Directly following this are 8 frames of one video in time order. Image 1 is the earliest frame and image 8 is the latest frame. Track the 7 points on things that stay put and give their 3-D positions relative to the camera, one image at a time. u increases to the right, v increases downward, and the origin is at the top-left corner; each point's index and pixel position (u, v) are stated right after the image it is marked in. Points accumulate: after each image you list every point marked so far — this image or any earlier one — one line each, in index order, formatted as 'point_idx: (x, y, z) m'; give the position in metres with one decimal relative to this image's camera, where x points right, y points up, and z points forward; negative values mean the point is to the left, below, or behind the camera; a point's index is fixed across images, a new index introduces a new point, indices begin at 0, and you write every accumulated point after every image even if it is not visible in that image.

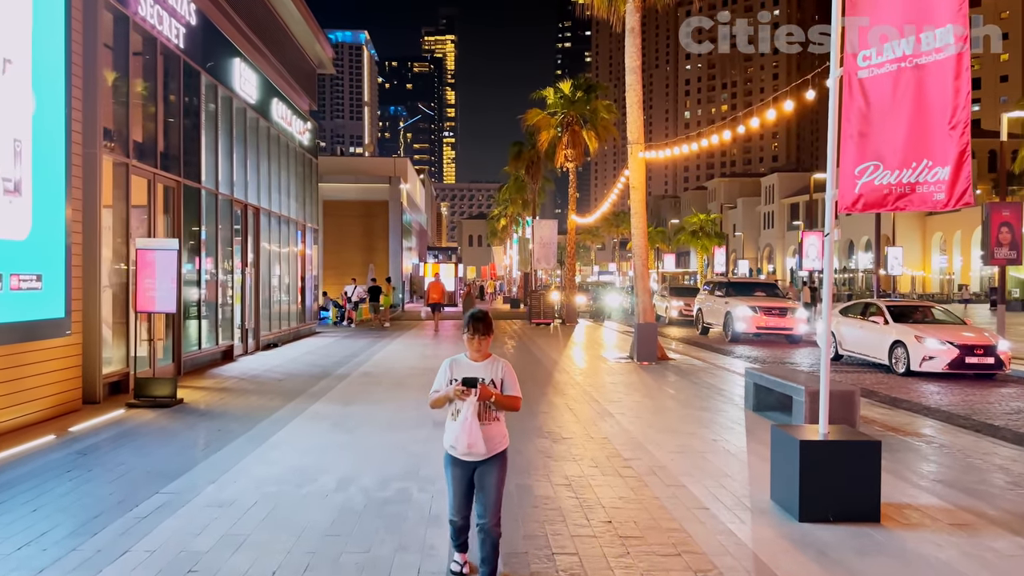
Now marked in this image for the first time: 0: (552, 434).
0: (+0.4, -1.6, +8.3) m
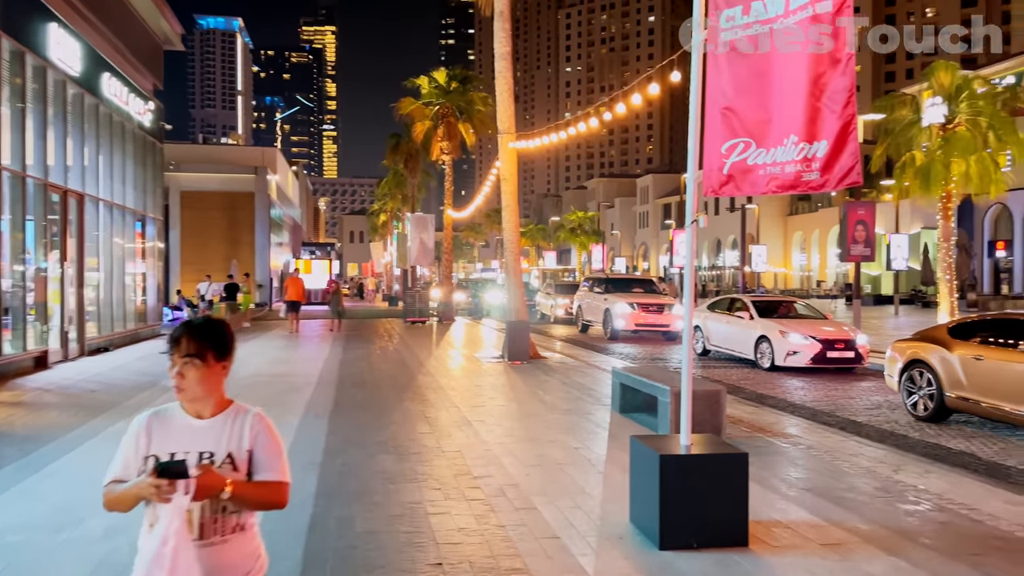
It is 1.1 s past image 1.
0: (-1.1, -1.5, +7.4) m
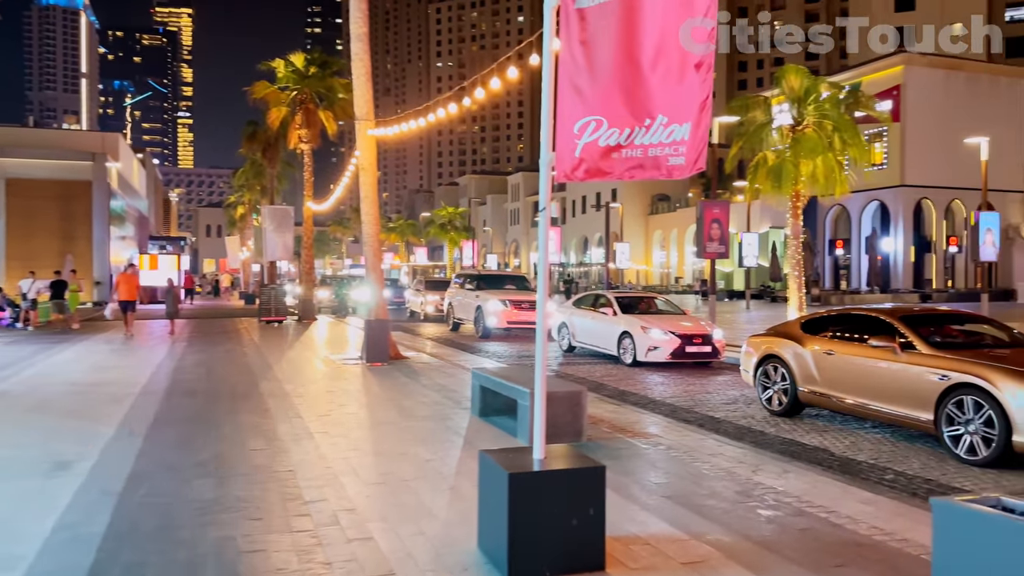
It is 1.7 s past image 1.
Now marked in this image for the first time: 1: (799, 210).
0: (-2.4, -1.5, +6.4) m
1: (+6.9, +1.9, +18.9) m
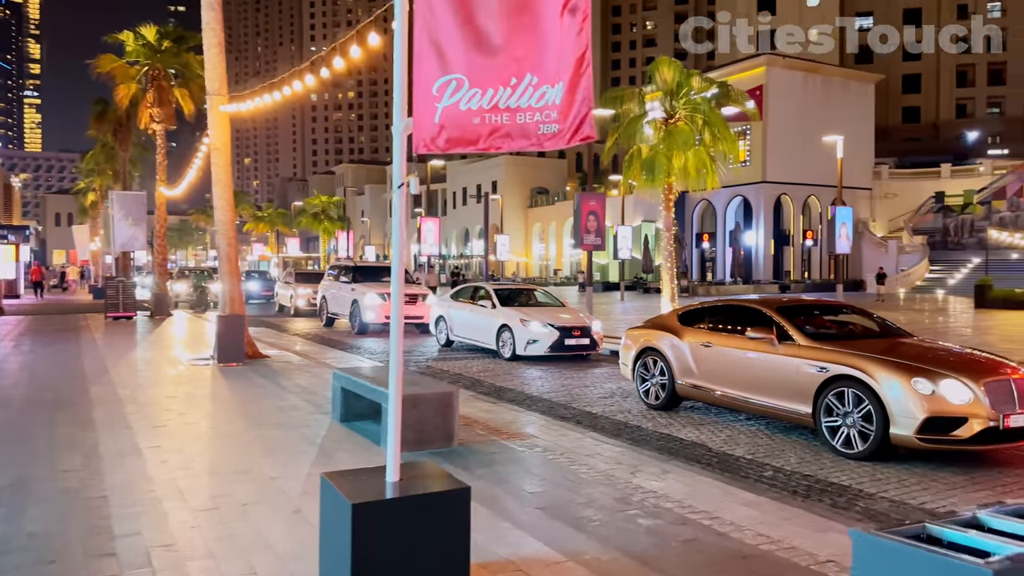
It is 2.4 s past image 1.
0: (-3.4, -1.4, +5.4) m
1: (+3.9, +2.1, +19.1) m
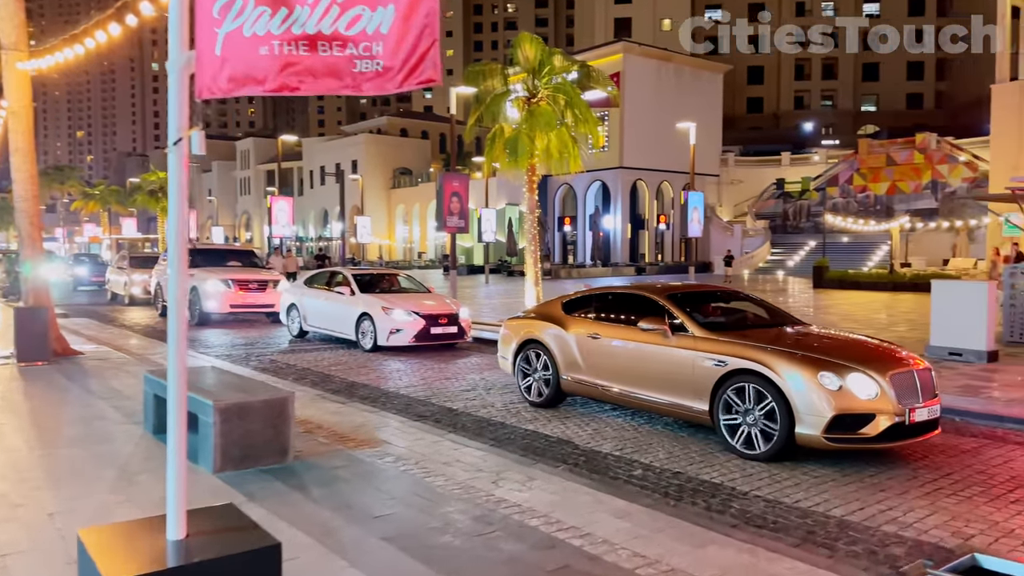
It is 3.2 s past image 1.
0: (-4.3, -1.4, +3.9) m
1: (+0.5, +2.5, +18.6) m
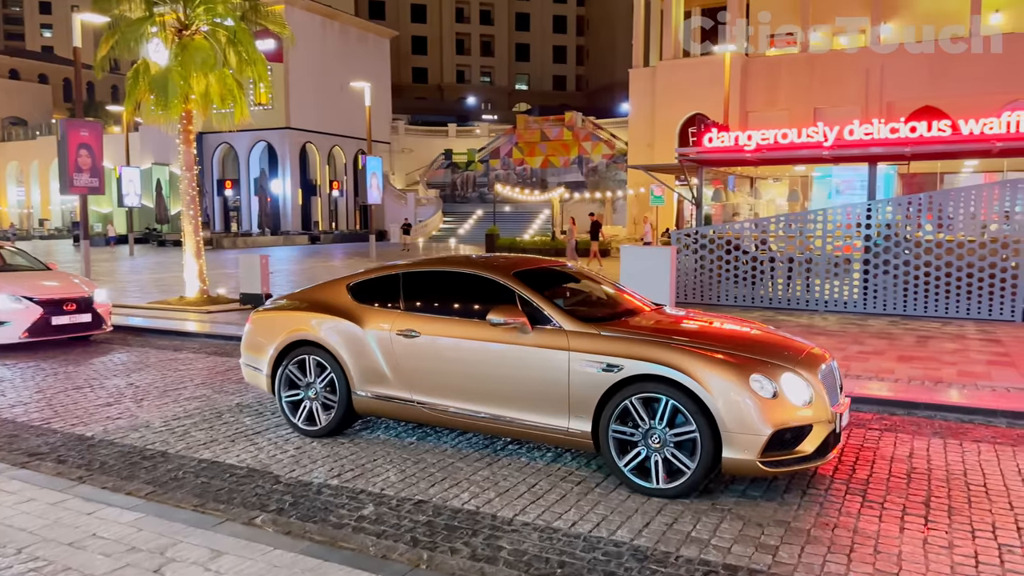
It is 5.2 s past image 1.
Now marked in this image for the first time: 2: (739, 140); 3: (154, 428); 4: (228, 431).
0: (-4.7, -1.5, +0.4) m
1: (-6.4, +3.0, +15.6) m
2: (+4.3, +2.8, +14.9) m
3: (-3.0, -1.1, +6.4) m
4: (-2.3, -1.1, +6.4) m
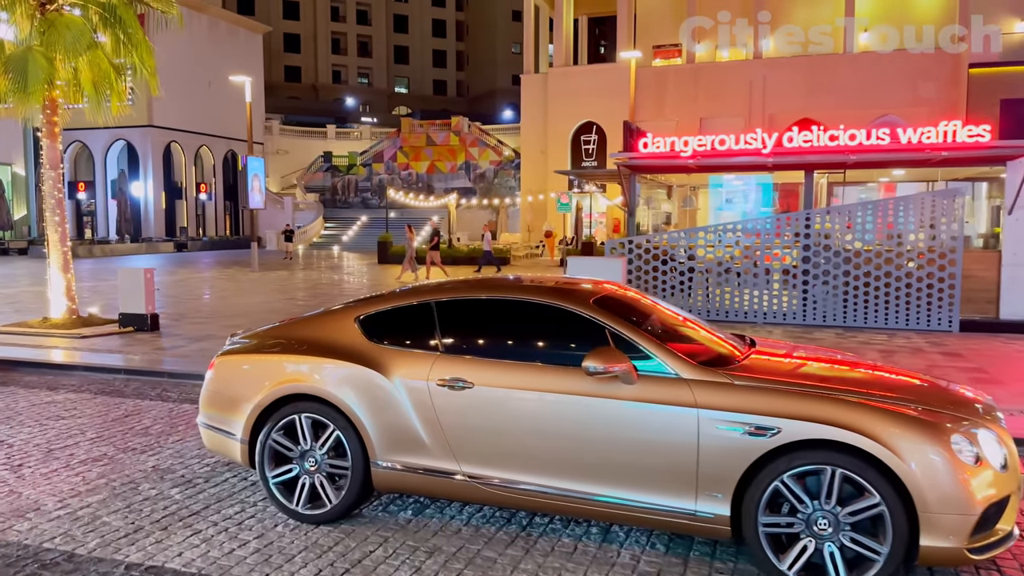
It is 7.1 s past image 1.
0: (-3.6, -1.7, -1.5) m
1: (-7.7, +2.7, +13.3) m
2: (+3.0, +2.6, +14.2) m
3: (-2.8, -1.4, +4.8) m
4: (-2.2, -1.3, +4.8) m
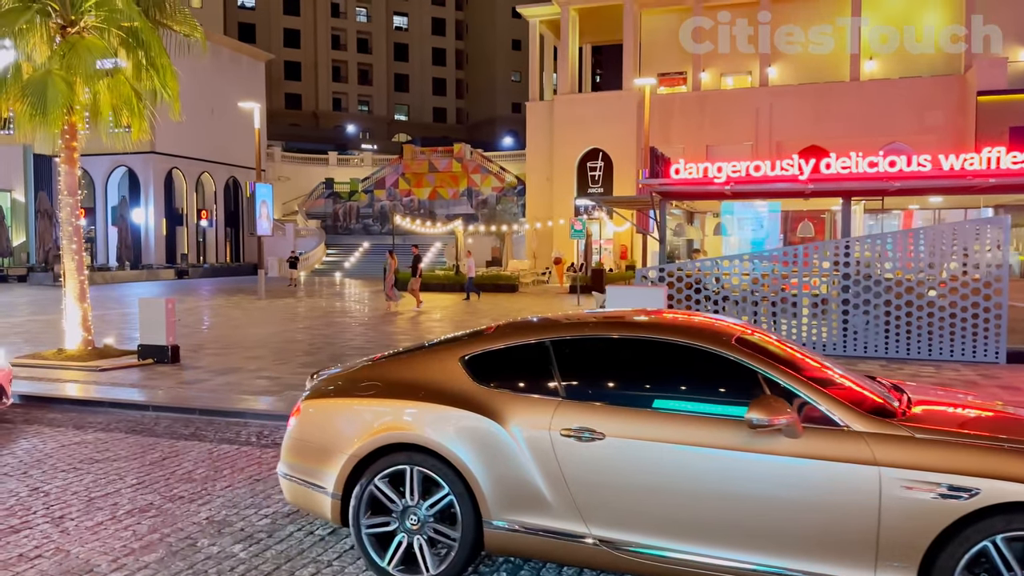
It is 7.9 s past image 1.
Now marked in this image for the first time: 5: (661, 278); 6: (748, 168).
0: (-3.0, -1.7, -2.0) m
1: (-7.2, +2.2, +12.9) m
2: (+3.5, +2.1, +13.9) m
3: (-2.3, -1.6, +4.3) m
4: (-1.6, -1.5, +4.3) m
5: (+2.8, +0.2, +14.6) m
6: (+4.1, +2.1, +13.7) m
